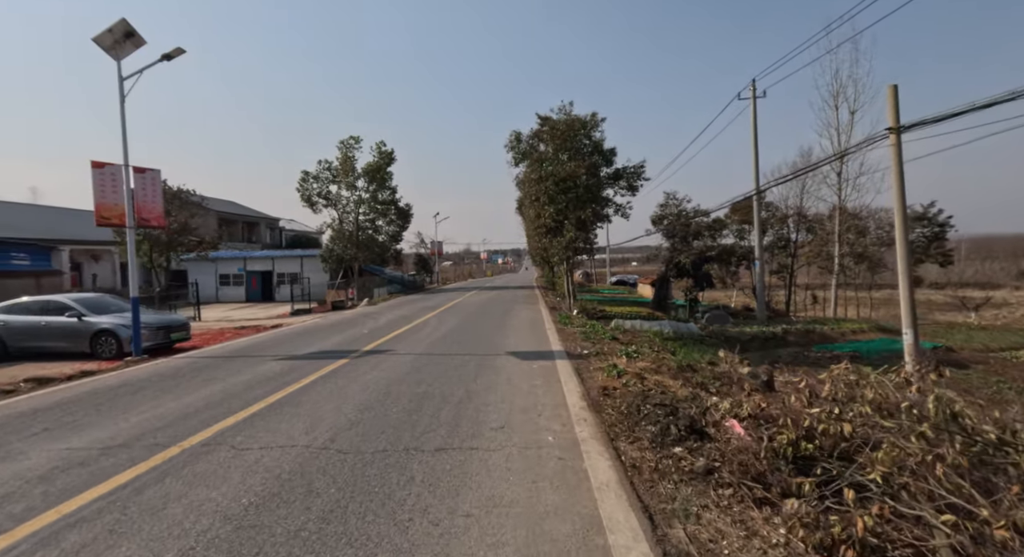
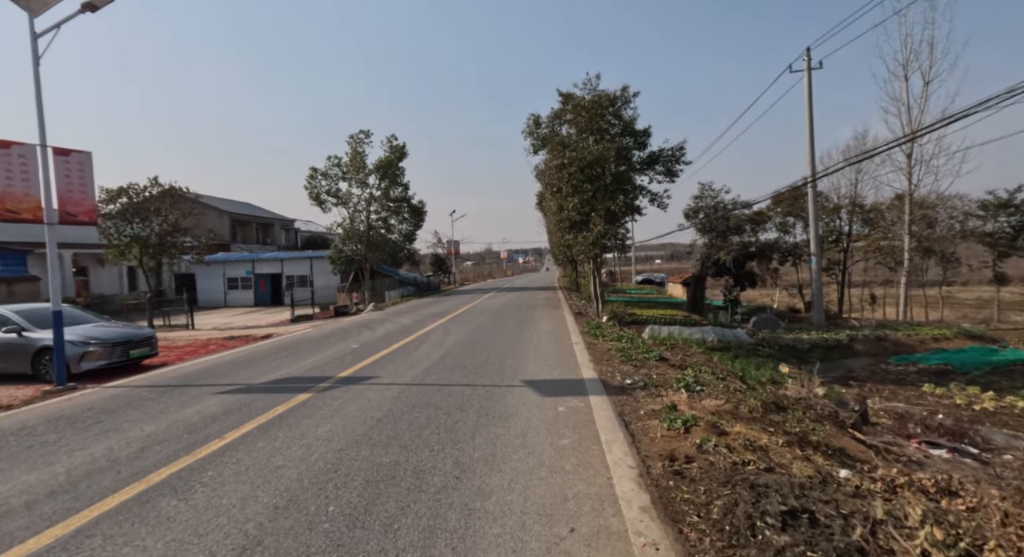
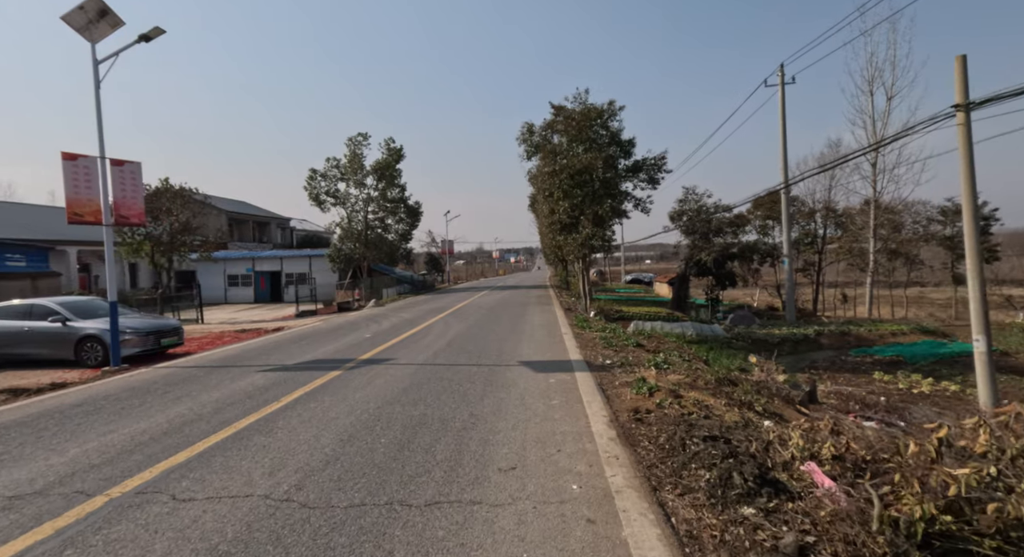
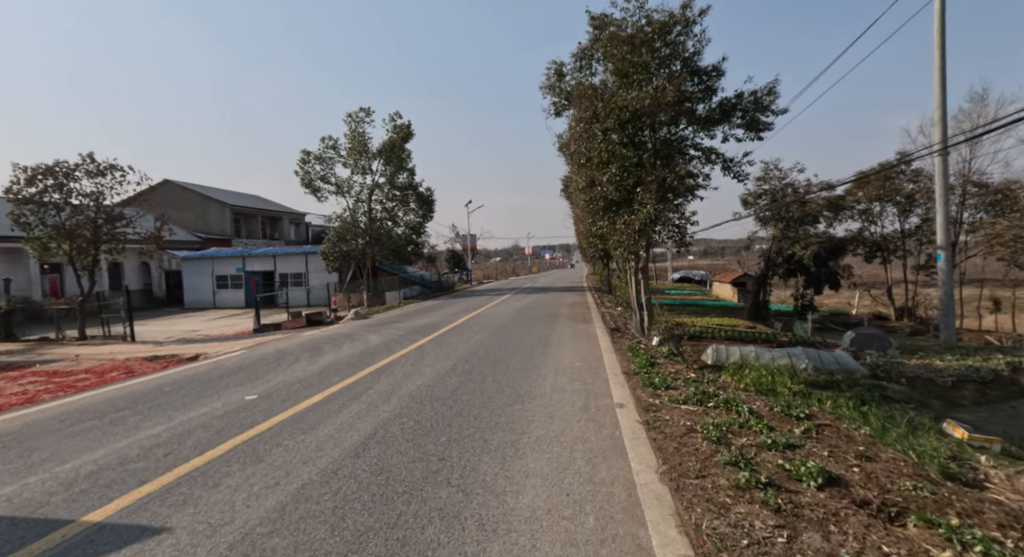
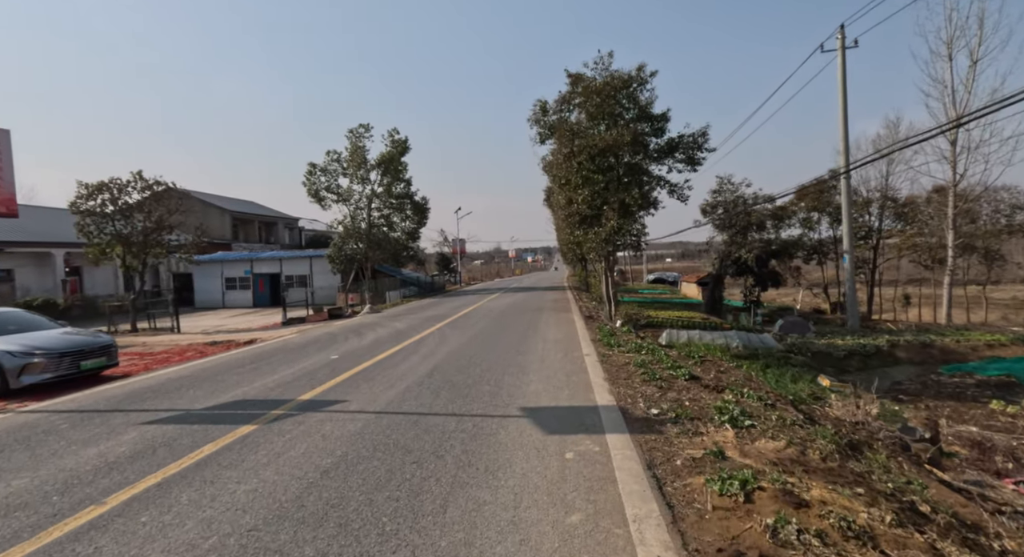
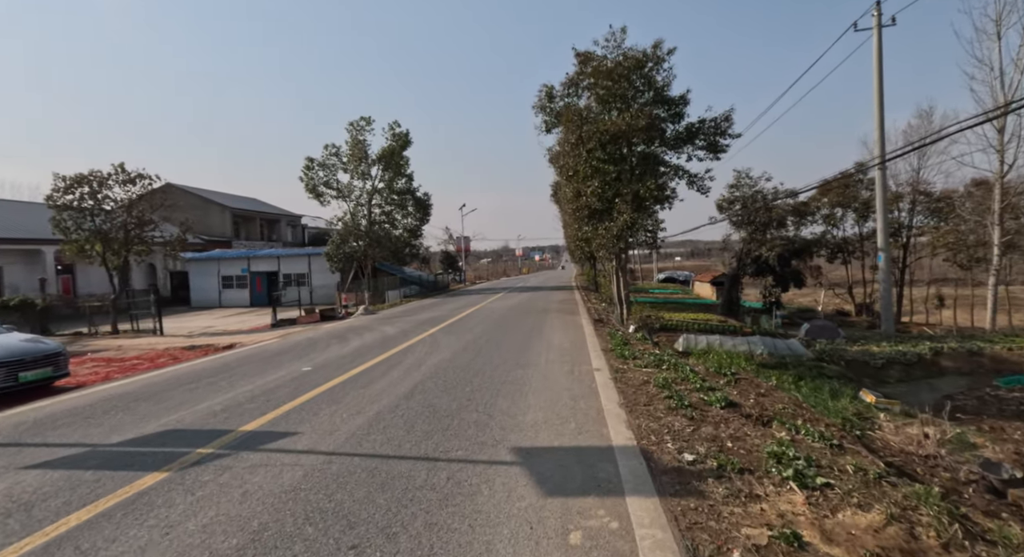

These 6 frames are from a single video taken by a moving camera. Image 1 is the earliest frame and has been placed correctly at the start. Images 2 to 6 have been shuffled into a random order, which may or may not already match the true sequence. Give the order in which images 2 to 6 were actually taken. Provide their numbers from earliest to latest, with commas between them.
3, 2, 5, 6, 4
